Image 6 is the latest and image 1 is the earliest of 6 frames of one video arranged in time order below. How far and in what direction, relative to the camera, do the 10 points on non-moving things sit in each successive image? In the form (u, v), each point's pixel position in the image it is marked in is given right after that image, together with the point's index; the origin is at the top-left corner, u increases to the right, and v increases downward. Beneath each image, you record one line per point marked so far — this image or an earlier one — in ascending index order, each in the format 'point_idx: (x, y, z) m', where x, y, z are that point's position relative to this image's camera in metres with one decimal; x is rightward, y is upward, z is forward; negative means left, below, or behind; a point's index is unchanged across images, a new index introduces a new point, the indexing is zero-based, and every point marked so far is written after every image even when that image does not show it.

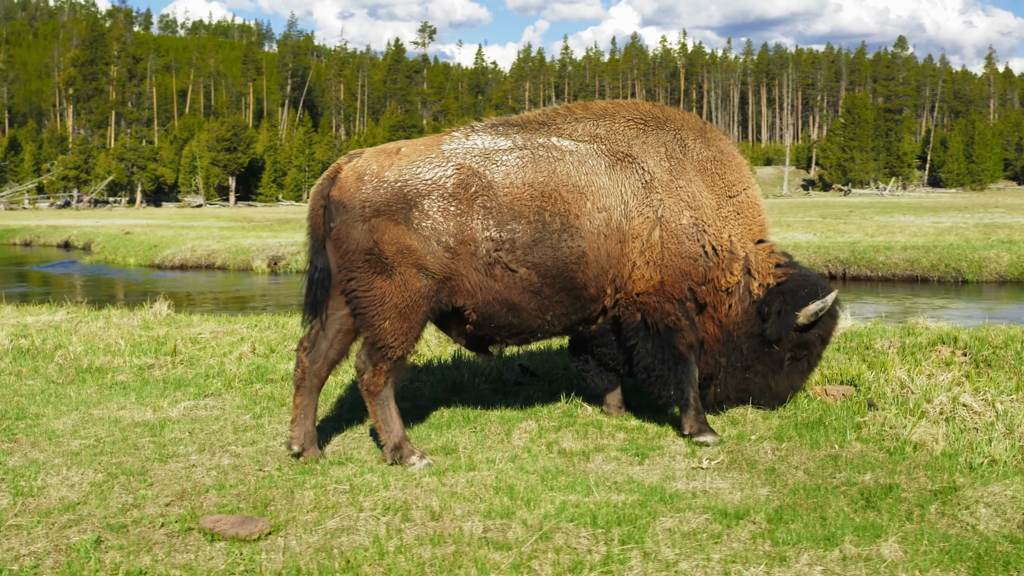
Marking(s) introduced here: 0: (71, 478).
0: (-1.7, -0.7, +5.1) m
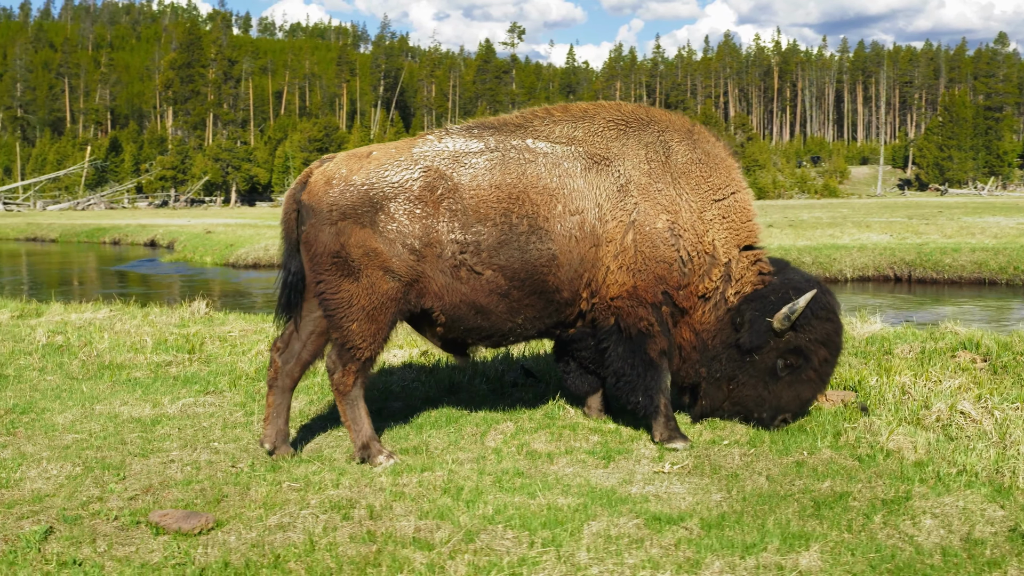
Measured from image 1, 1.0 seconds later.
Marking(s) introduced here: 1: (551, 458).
0: (-1.9, -0.7, +5.3) m
1: (+0.2, -0.7, +5.3) m
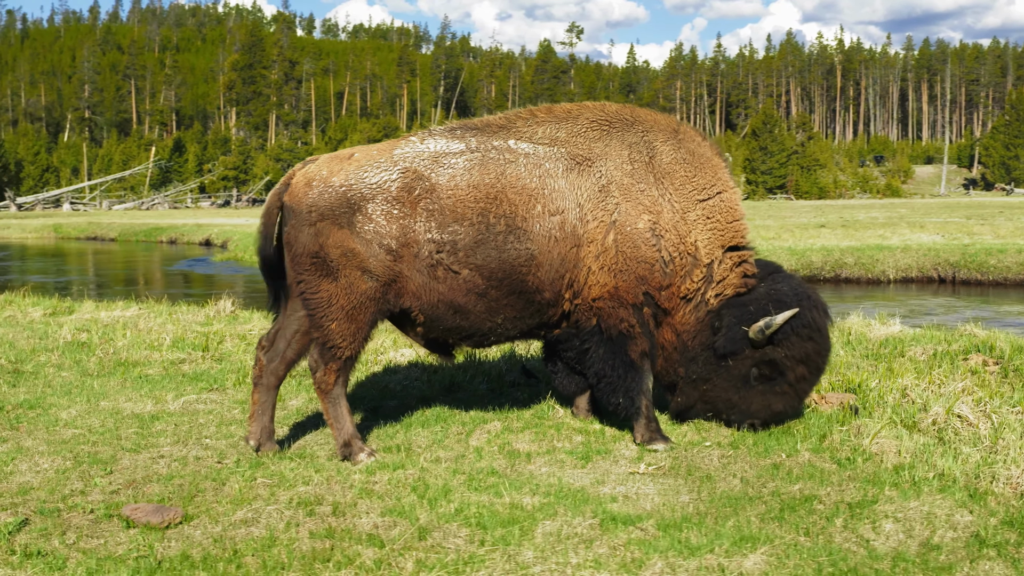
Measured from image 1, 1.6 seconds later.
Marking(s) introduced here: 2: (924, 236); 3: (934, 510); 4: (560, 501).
0: (-2.0, -0.7, +5.4) m
1: (+0.1, -0.7, +5.4) m
2: (+5.8, +0.7, +18.4) m
3: (+1.5, -0.8, +4.5) m
4: (+0.2, -0.8, +4.7) m
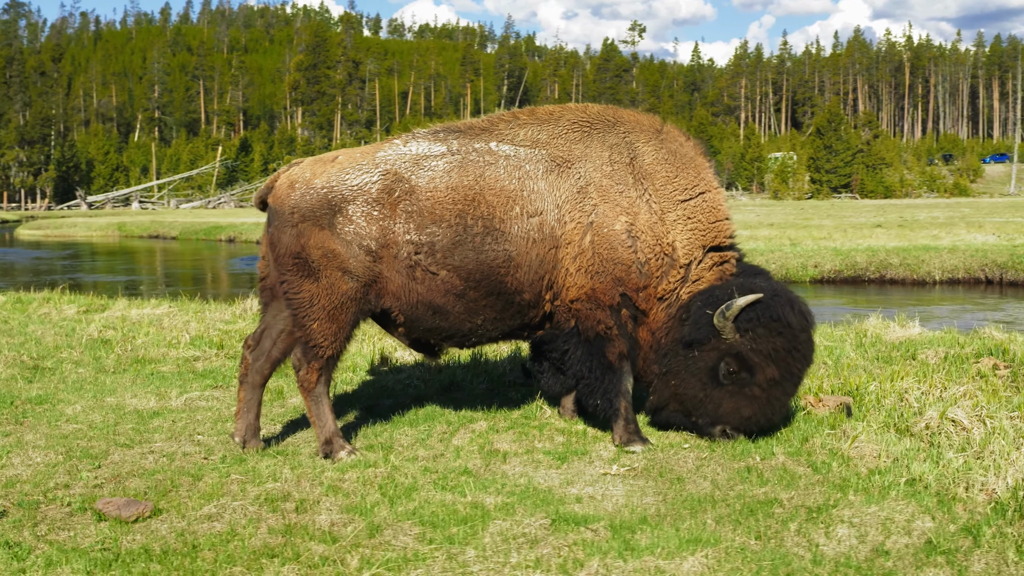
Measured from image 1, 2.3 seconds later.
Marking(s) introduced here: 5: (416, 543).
0: (-2.1, -0.7, +5.6) m
1: (0.0, -0.7, +5.4) m
2: (+6.5, +0.7, +18.0) m
3: (+1.3, -0.8, +4.4) m
4: (0.0, -0.8, +4.7) m
5: (-0.3, -0.8, +4.1) m
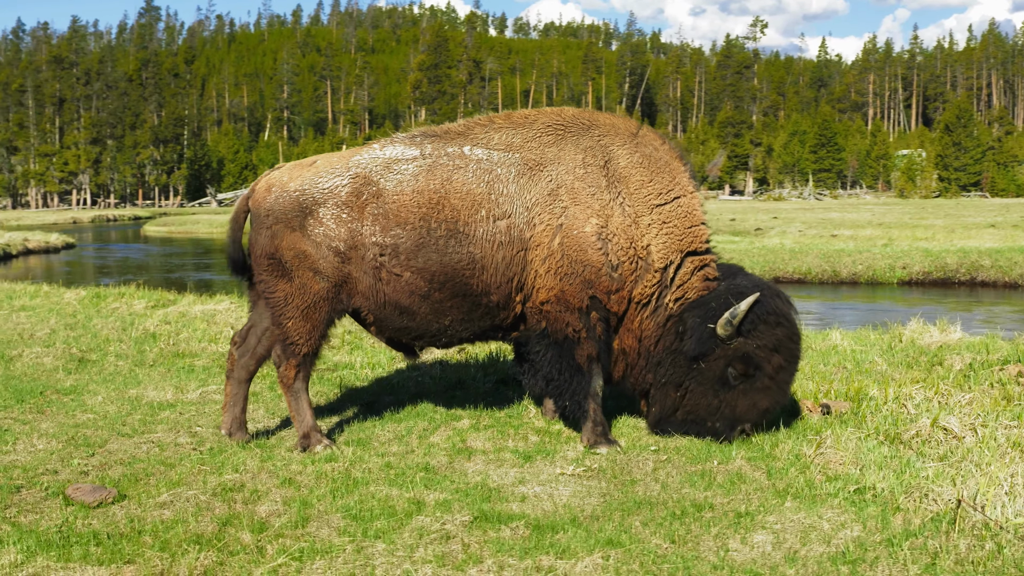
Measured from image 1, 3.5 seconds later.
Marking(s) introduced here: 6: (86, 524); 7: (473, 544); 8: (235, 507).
0: (-2.2, -0.7, +5.9) m
1: (-0.2, -0.7, +5.5) m
2: (+7.7, +0.7, +17.4) m
3: (+1.1, -0.8, +4.4) m
4: (-0.2, -0.8, +4.8) m
5: (-0.6, -0.8, +4.3) m
6: (-1.5, -0.9, +4.7) m
7: (-0.1, -0.8, +4.2) m
8: (-1.0, -0.8, +4.7) m
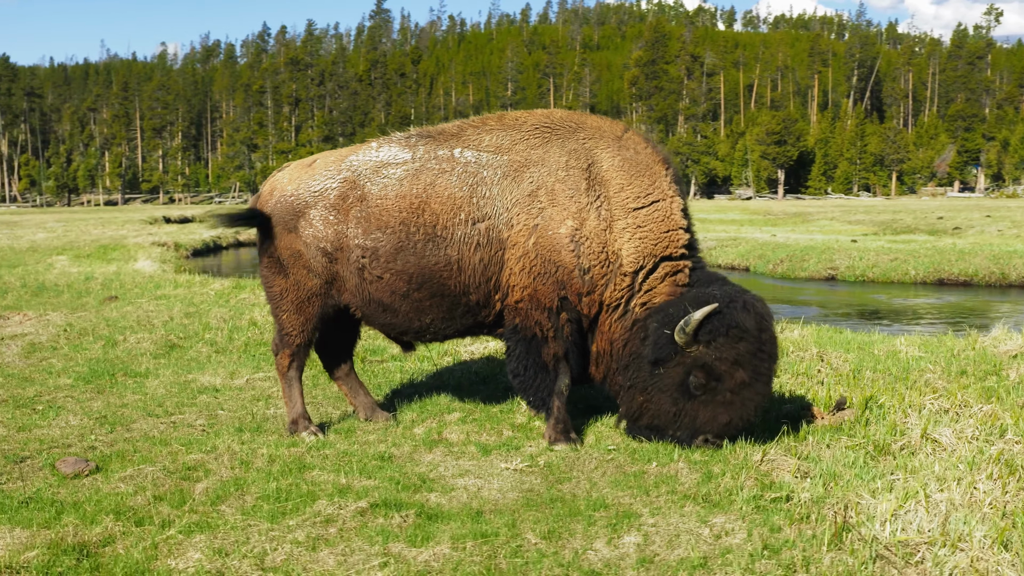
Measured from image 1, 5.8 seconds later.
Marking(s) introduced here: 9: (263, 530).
0: (-2.2, -0.7, +6.5) m
1: (-0.3, -0.7, +5.7) m
2: (+9.8, +0.6, +15.8) m
3: (+0.6, -0.8, +4.4) m
4: (-0.5, -0.8, +5.0) m
5: (-1.0, -0.8, +4.6) m
6: (-1.8, -0.8, +5.2) m
7: (-0.5, -0.8, +4.4) m
8: (-1.3, -0.8, +5.1) m
9: (-0.8, -0.8, +4.4) m
